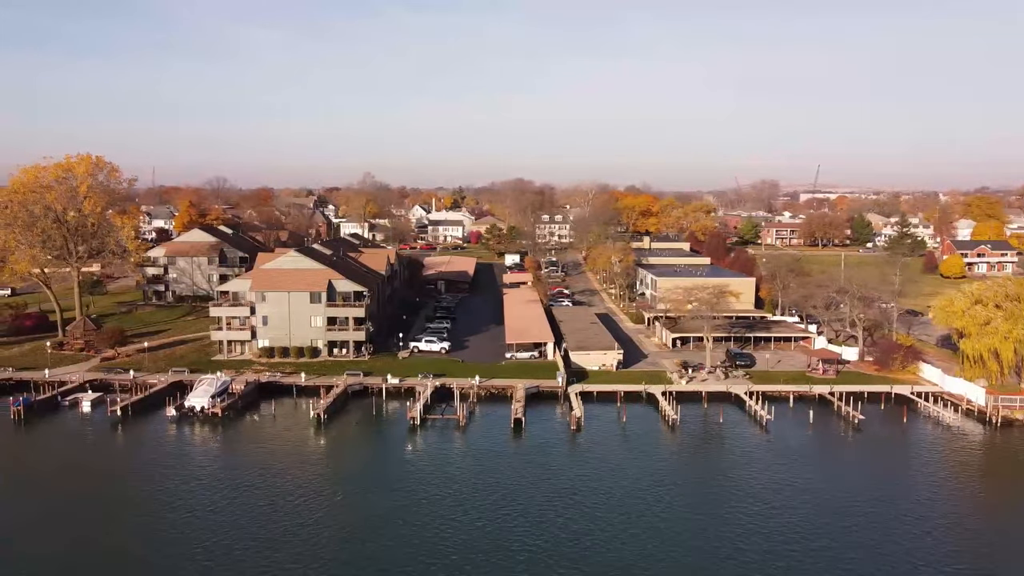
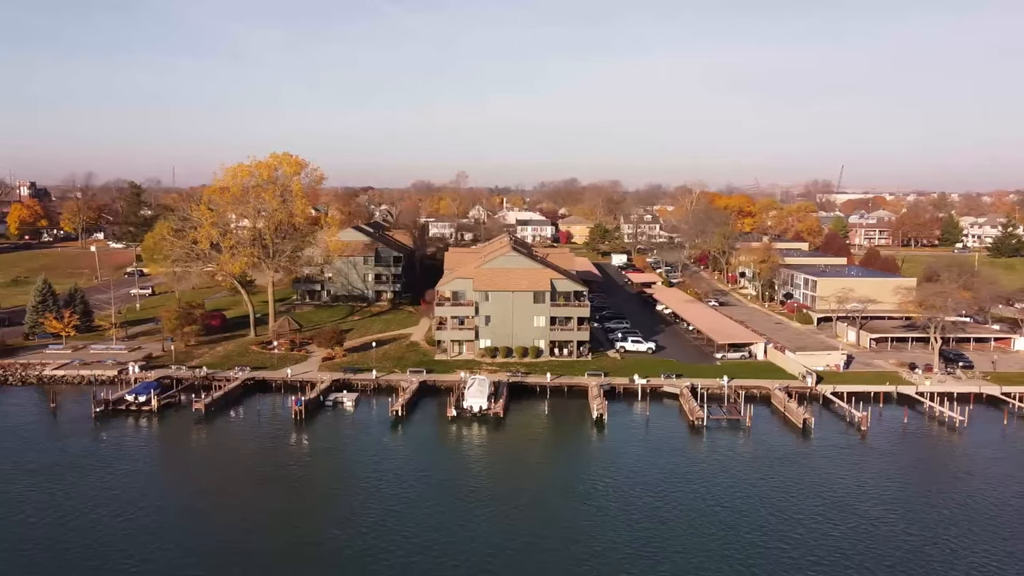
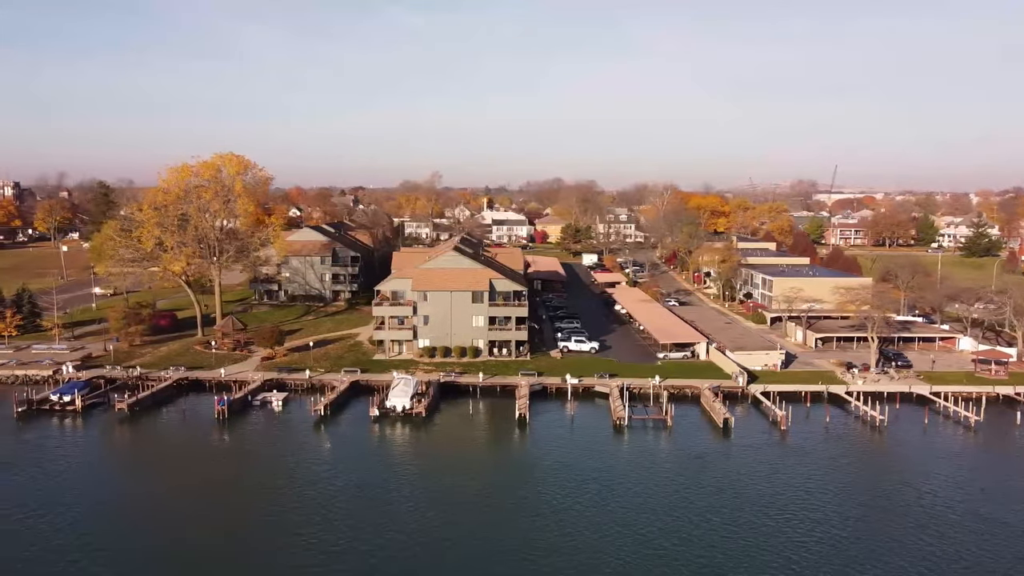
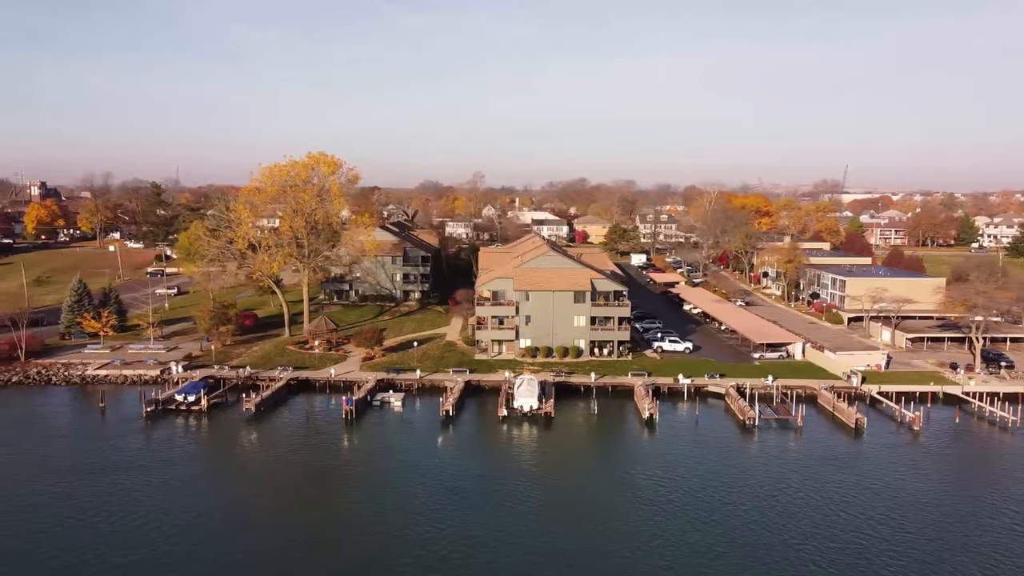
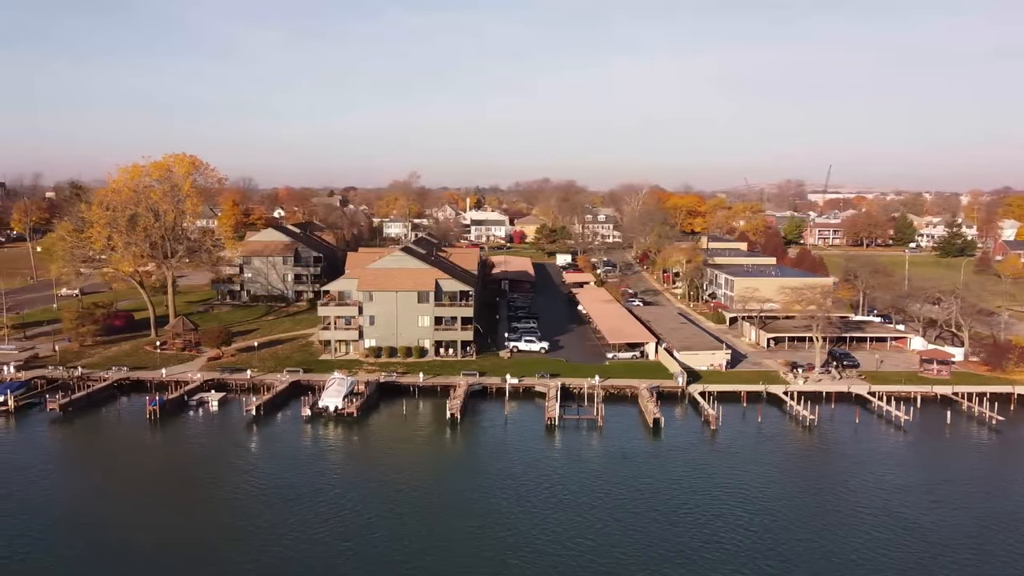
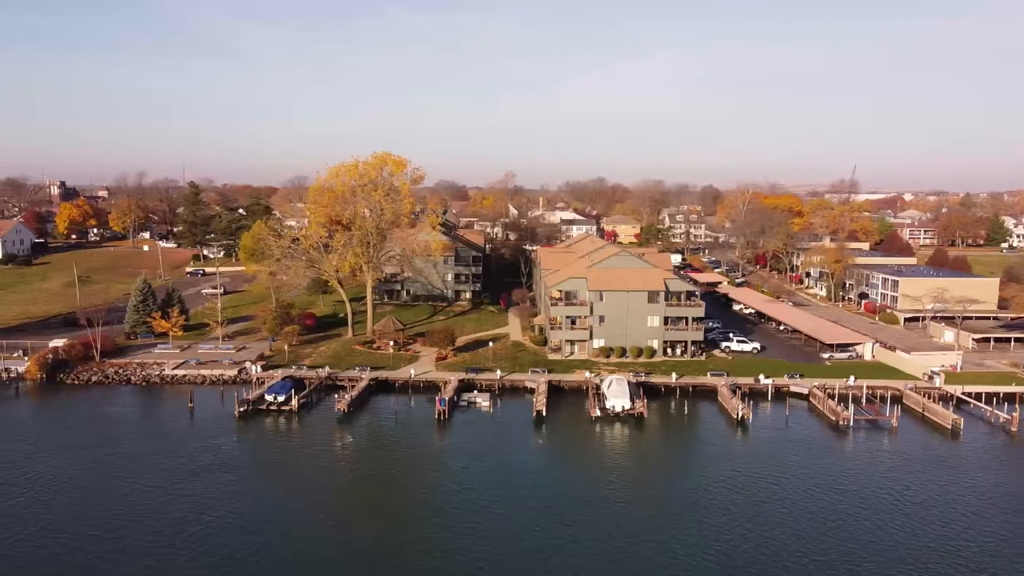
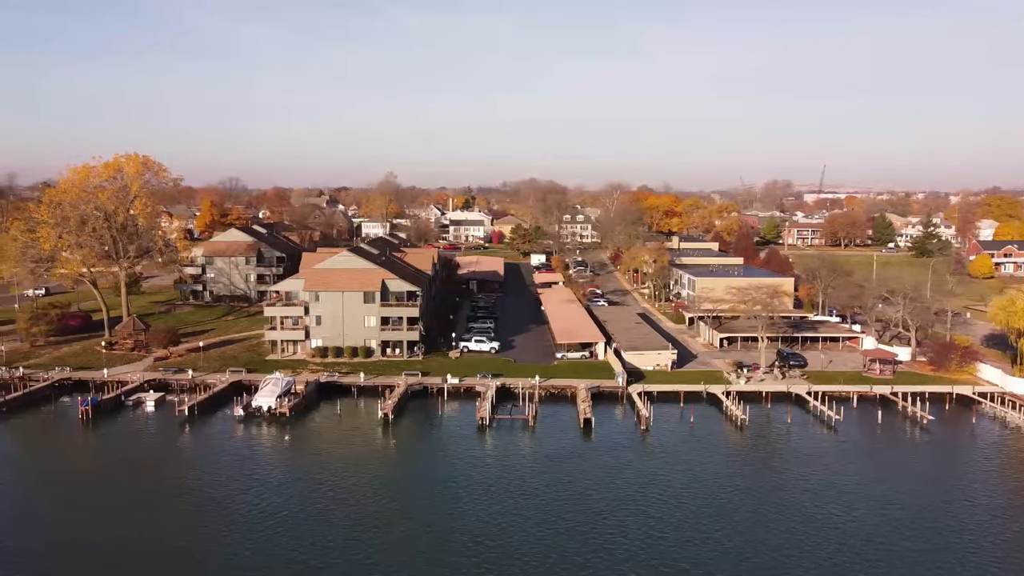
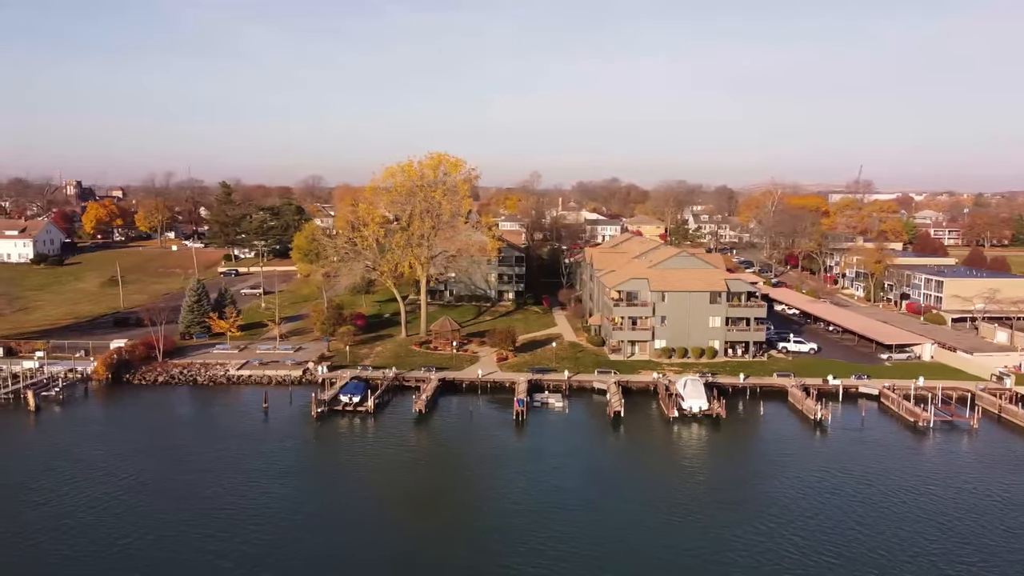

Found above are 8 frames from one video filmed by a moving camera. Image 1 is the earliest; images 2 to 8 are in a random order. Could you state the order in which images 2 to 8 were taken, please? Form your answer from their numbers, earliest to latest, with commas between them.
7, 5, 3, 2, 4, 6, 8
